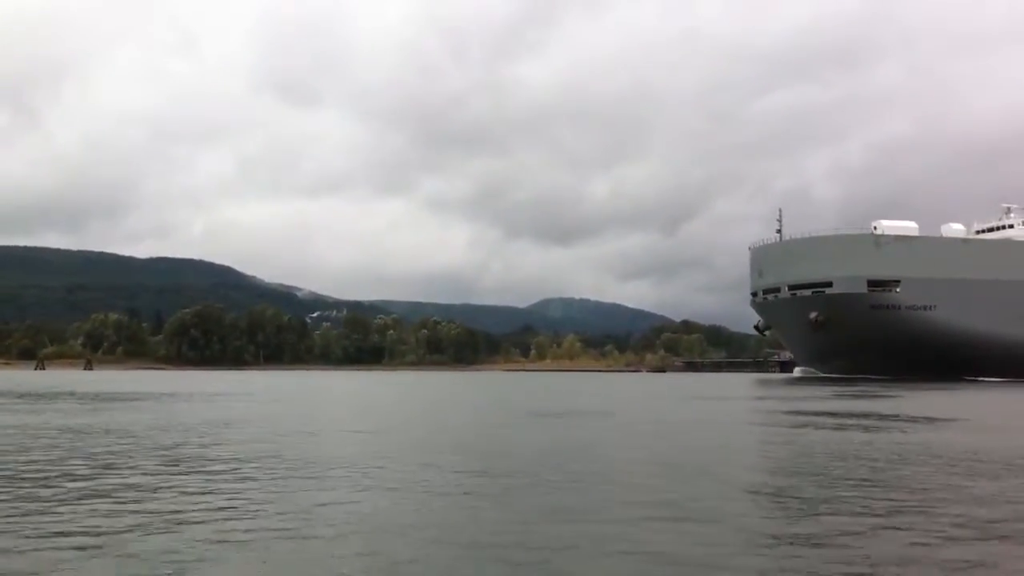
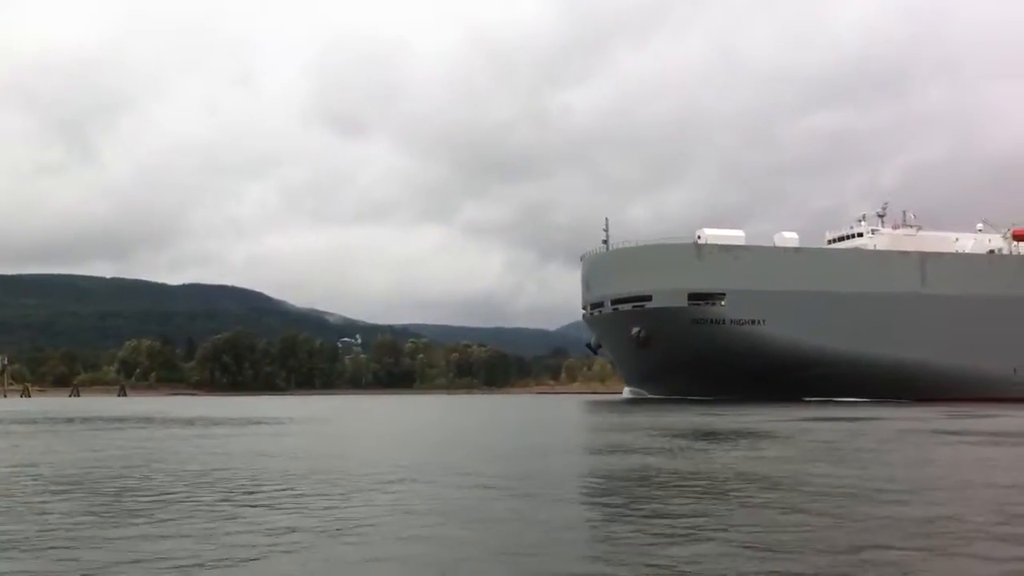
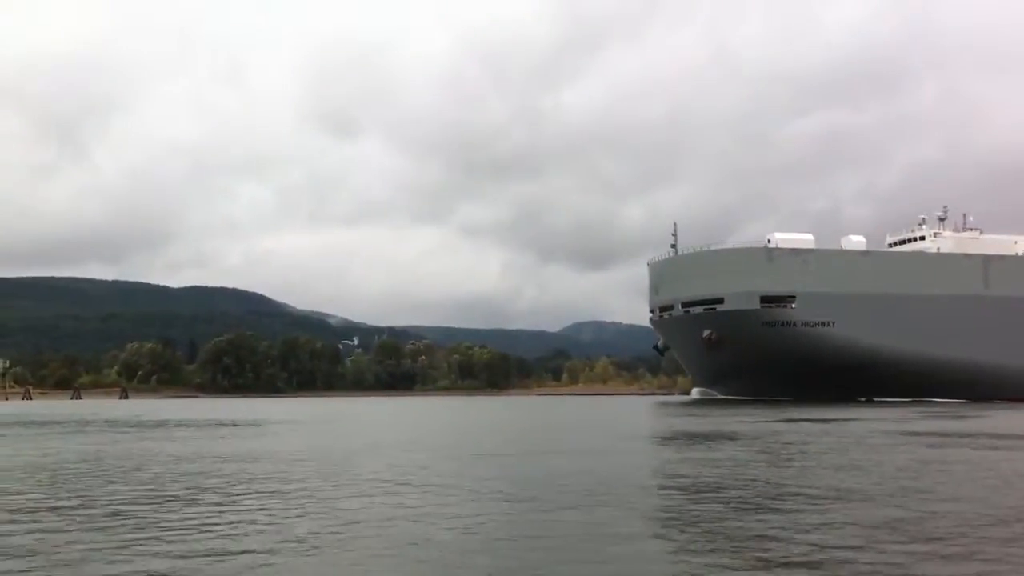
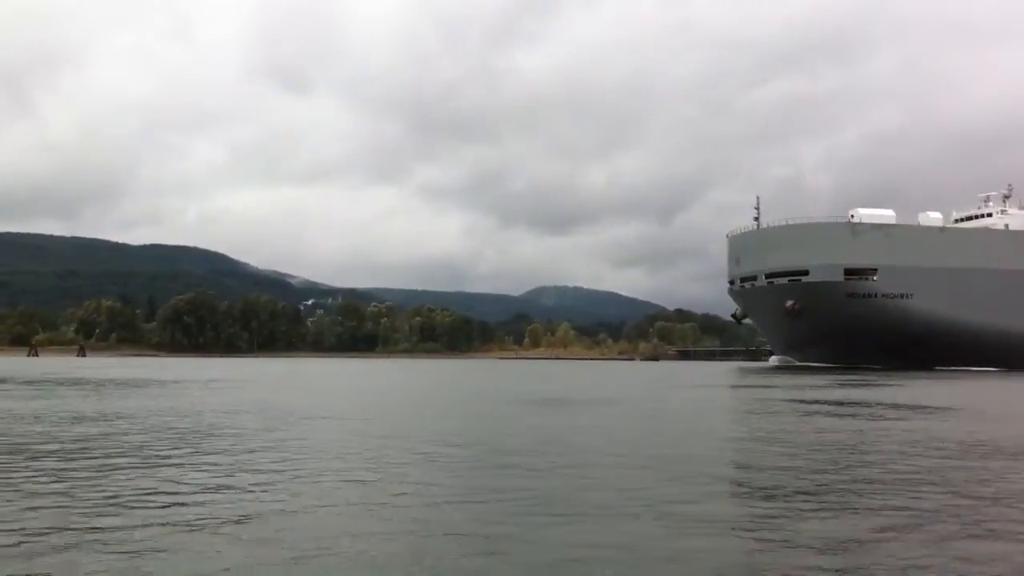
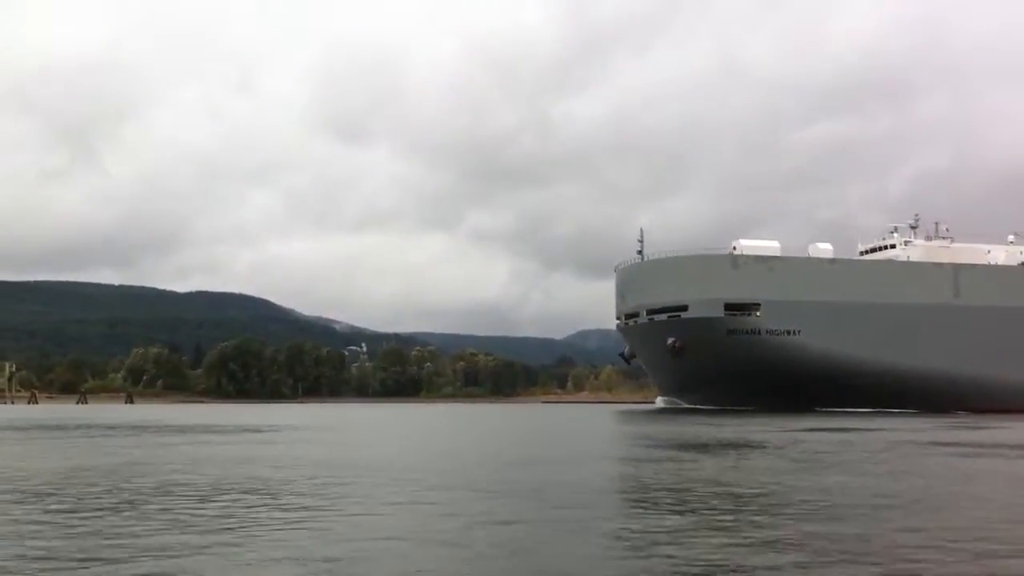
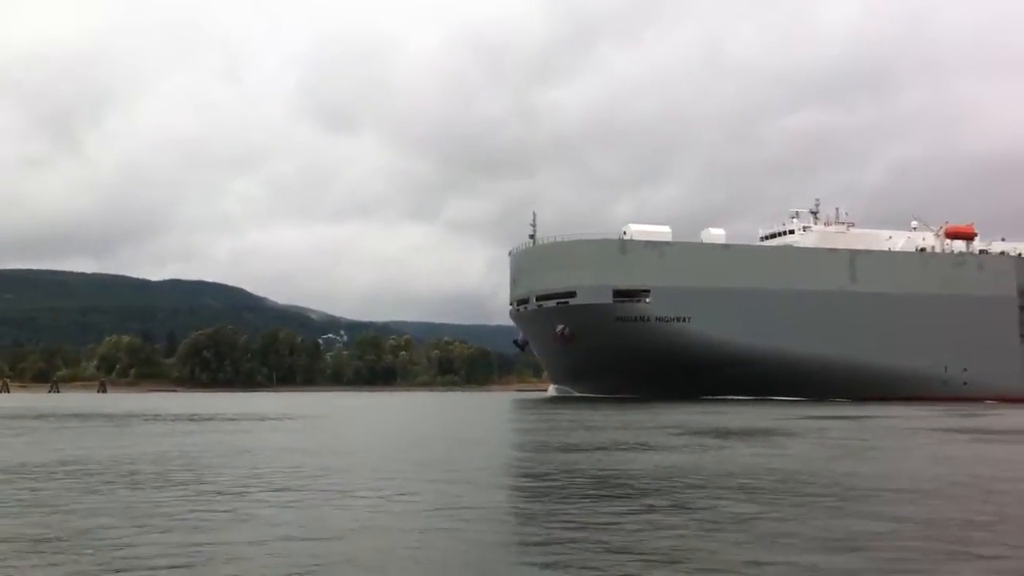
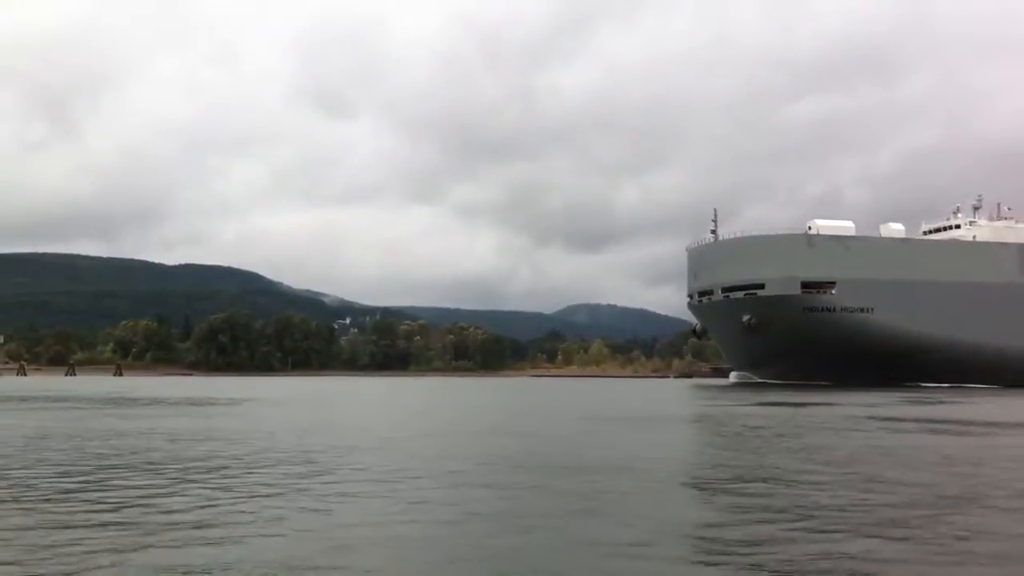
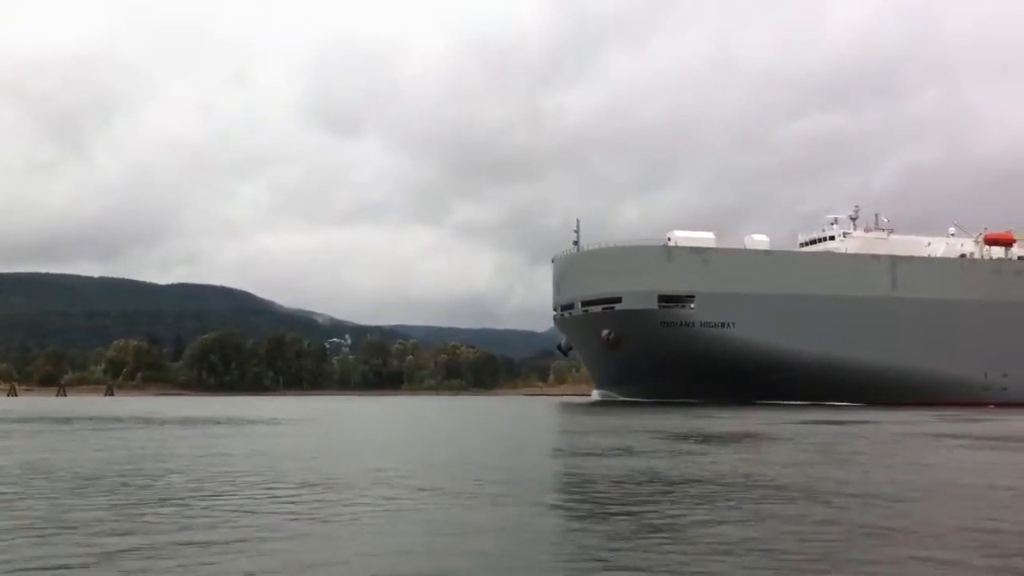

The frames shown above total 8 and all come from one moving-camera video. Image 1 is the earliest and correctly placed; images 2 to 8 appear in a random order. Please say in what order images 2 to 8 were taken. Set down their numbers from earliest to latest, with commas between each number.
4, 7, 3, 5, 2, 8, 6
